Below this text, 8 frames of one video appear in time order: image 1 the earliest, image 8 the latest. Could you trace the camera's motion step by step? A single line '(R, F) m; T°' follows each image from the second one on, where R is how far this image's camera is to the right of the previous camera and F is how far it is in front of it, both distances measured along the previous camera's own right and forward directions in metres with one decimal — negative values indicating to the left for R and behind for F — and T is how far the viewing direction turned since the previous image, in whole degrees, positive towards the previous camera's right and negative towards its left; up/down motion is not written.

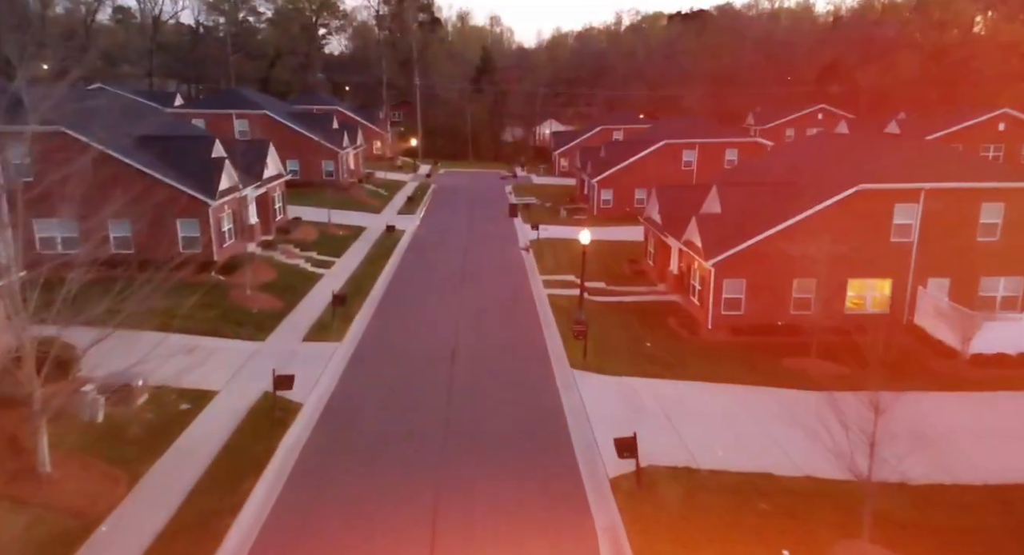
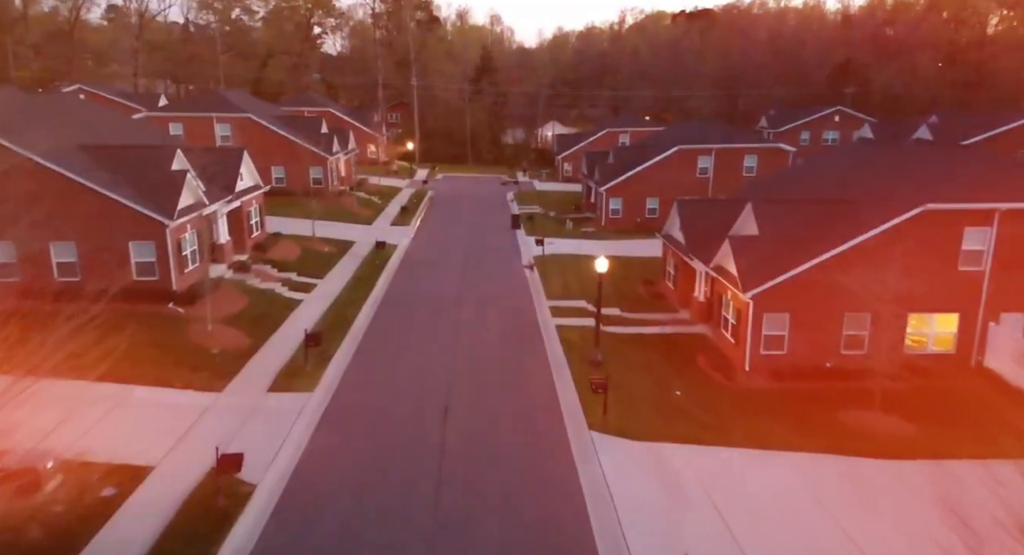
(-0.1, +3.1) m; 0°
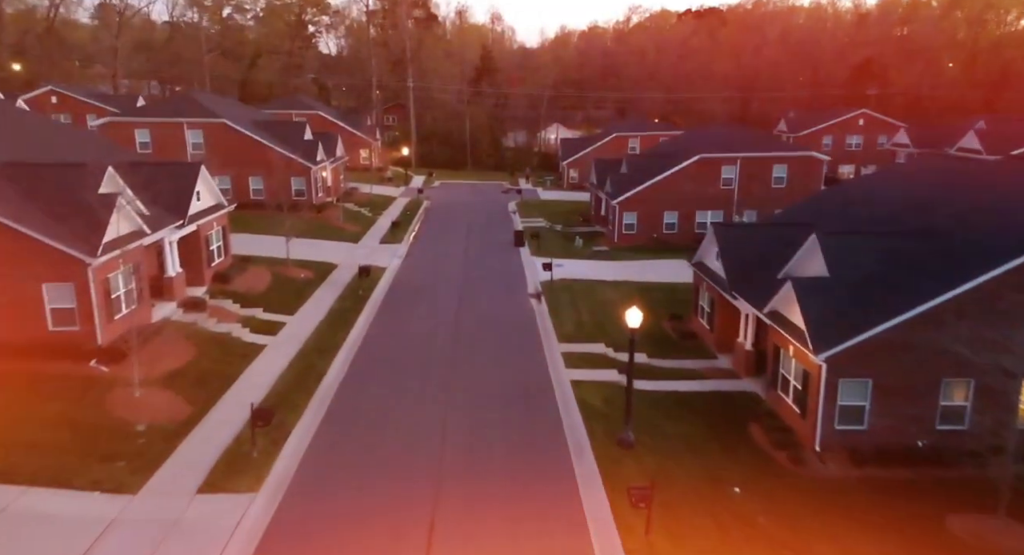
(-0.1, +4.0) m; 0°
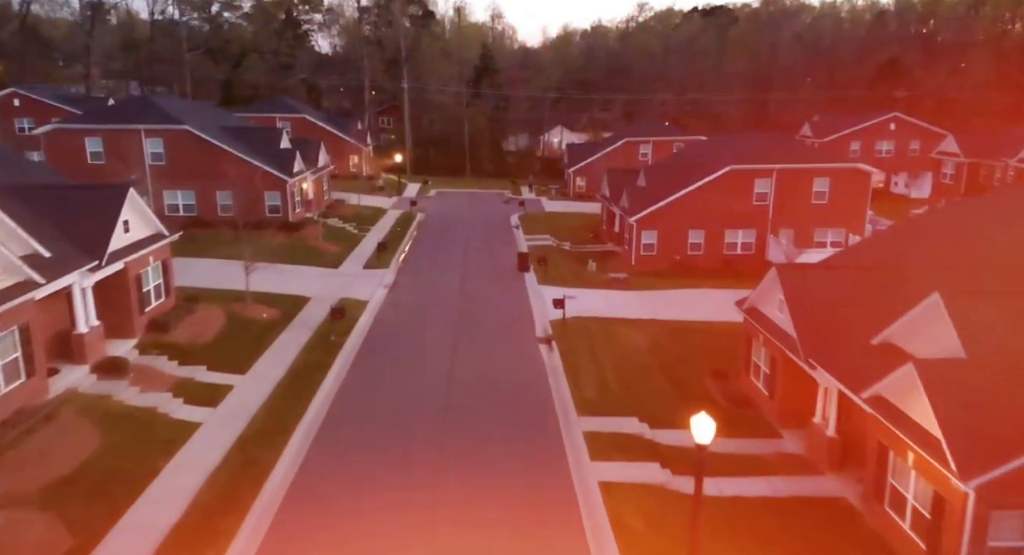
(-0.2, +4.5) m; 0°
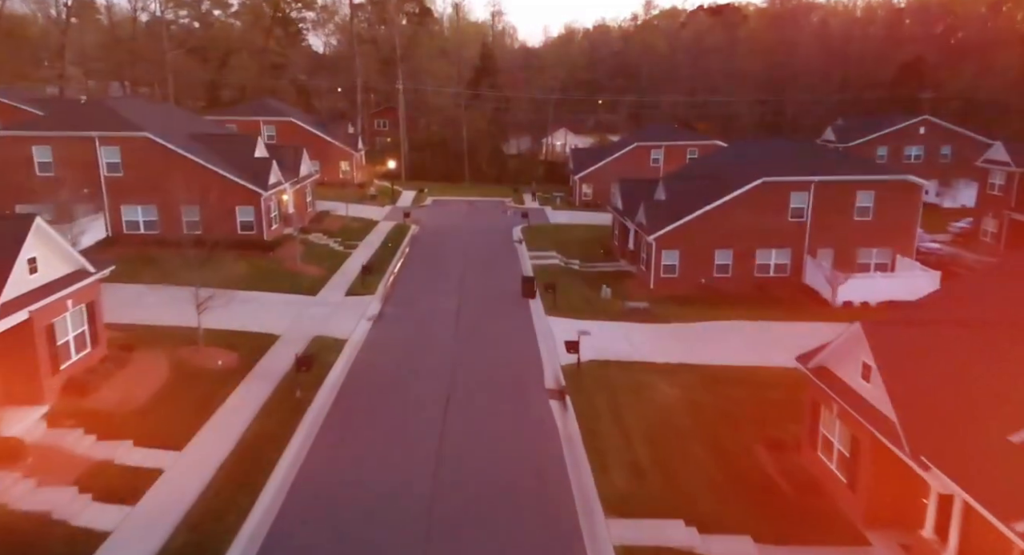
(-0.1, +3.7) m; 0°
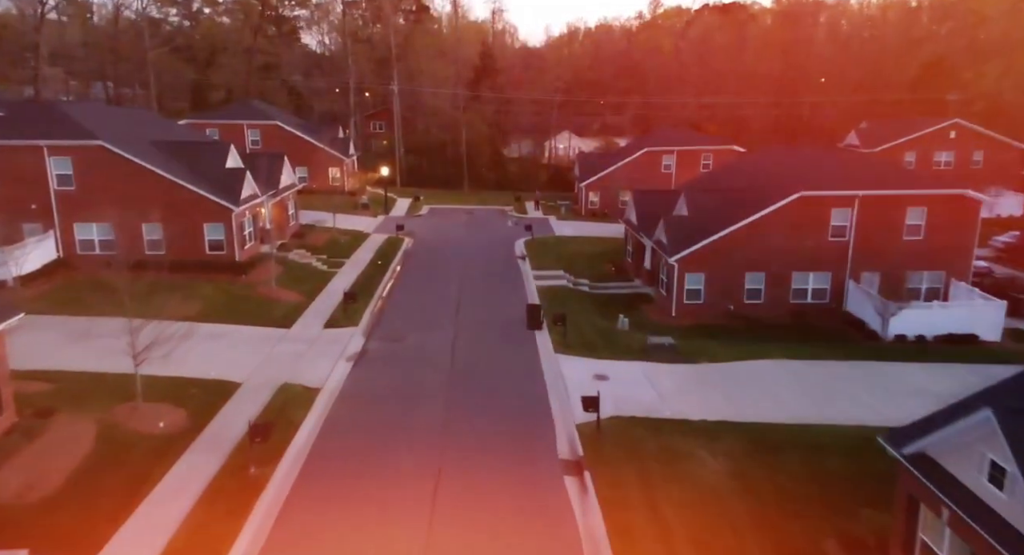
(-0.1, +3.3) m; 0°
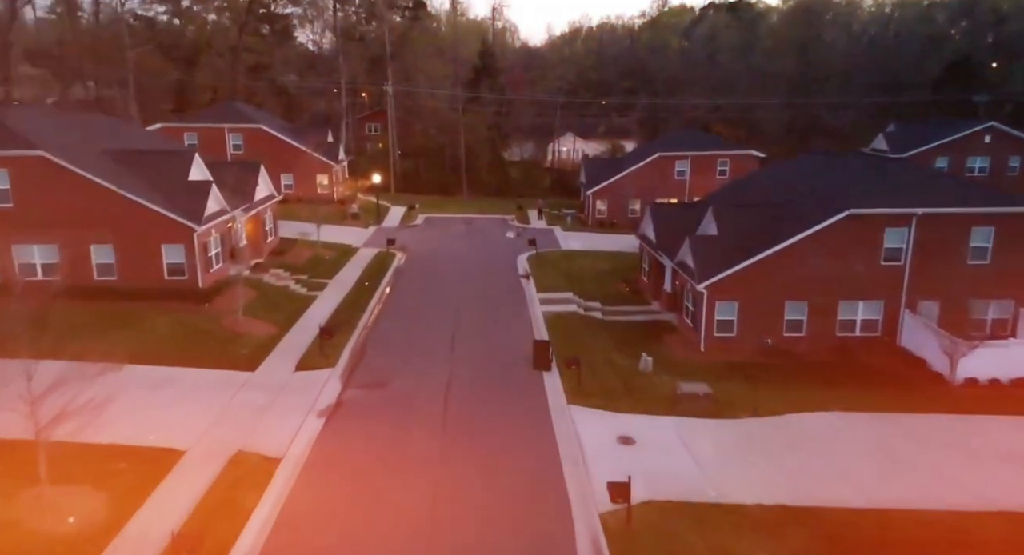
(-0.1, +3.4) m; 0°
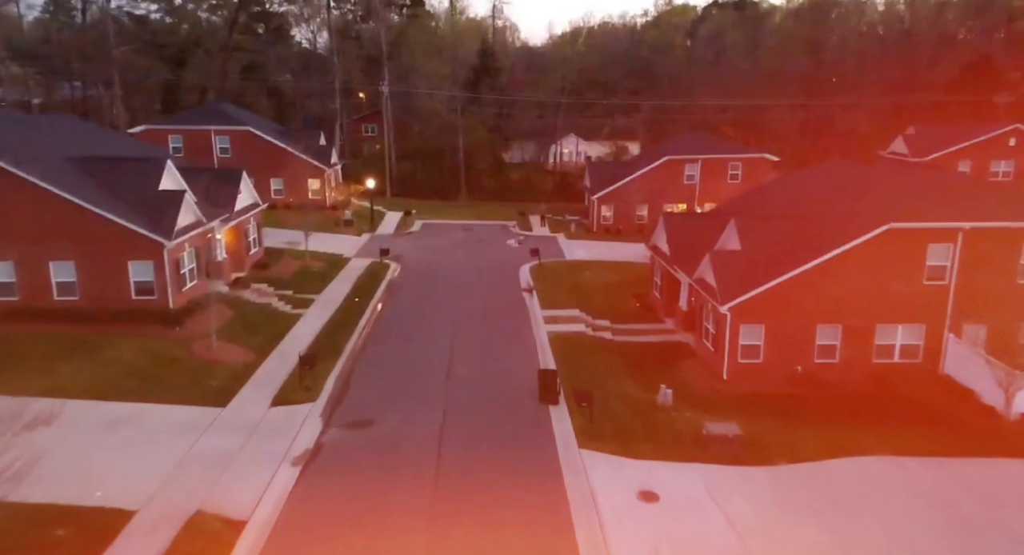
(-0.1, +2.1) m; 0°
